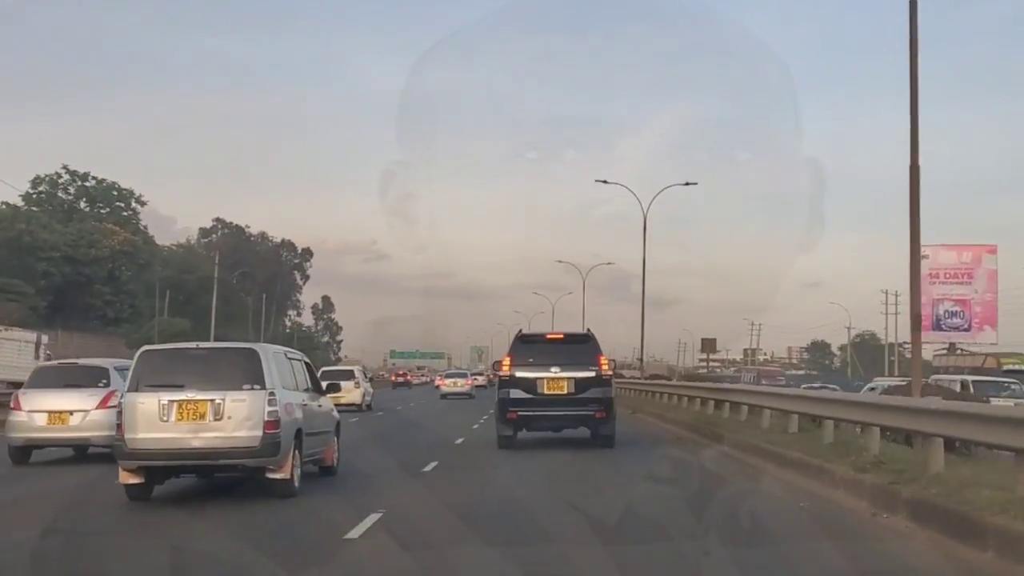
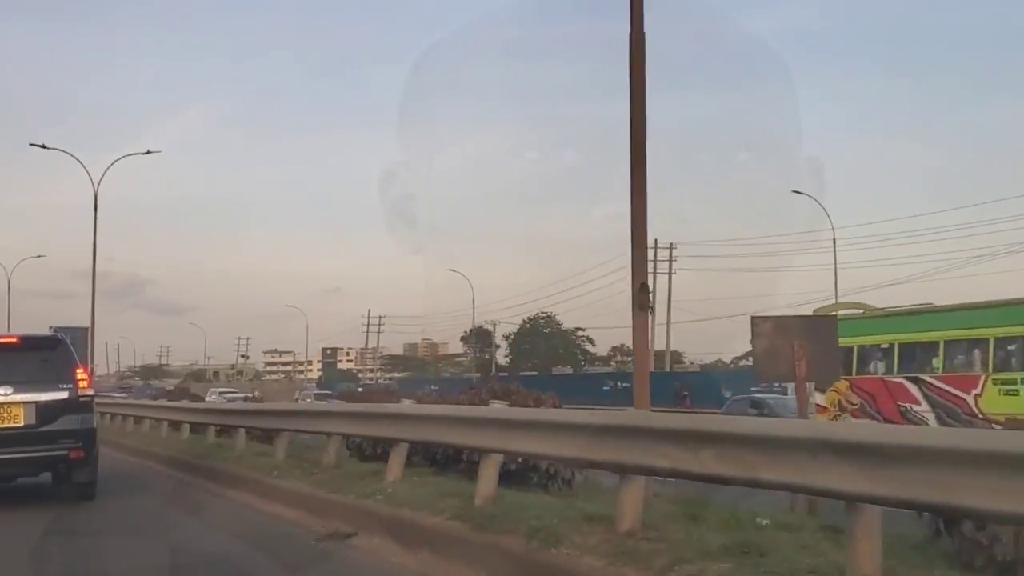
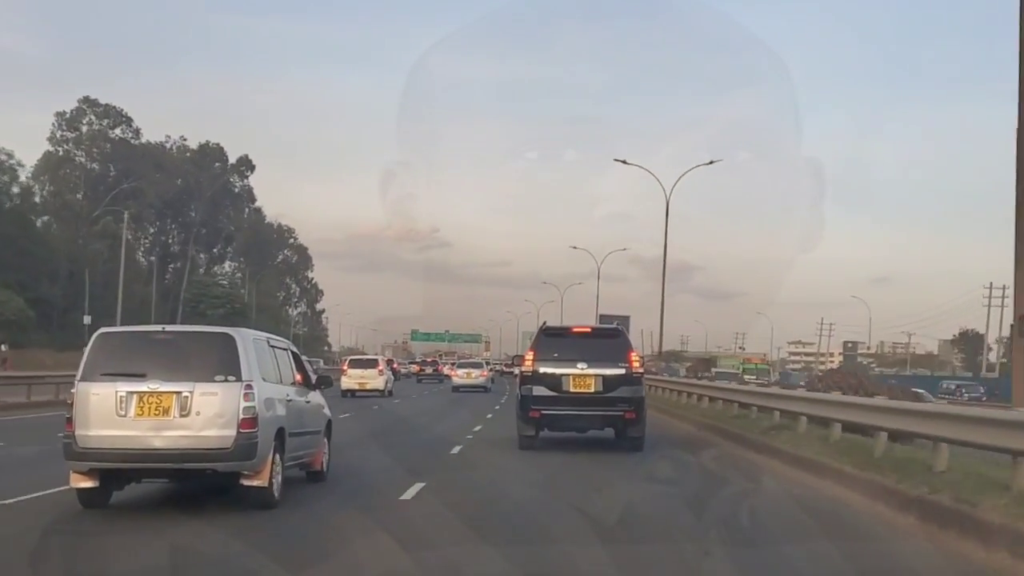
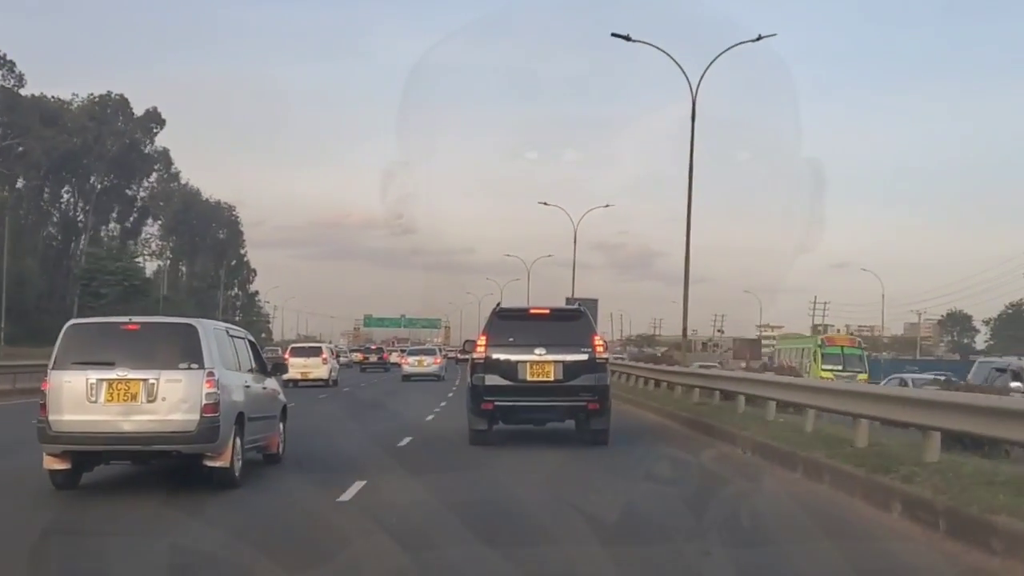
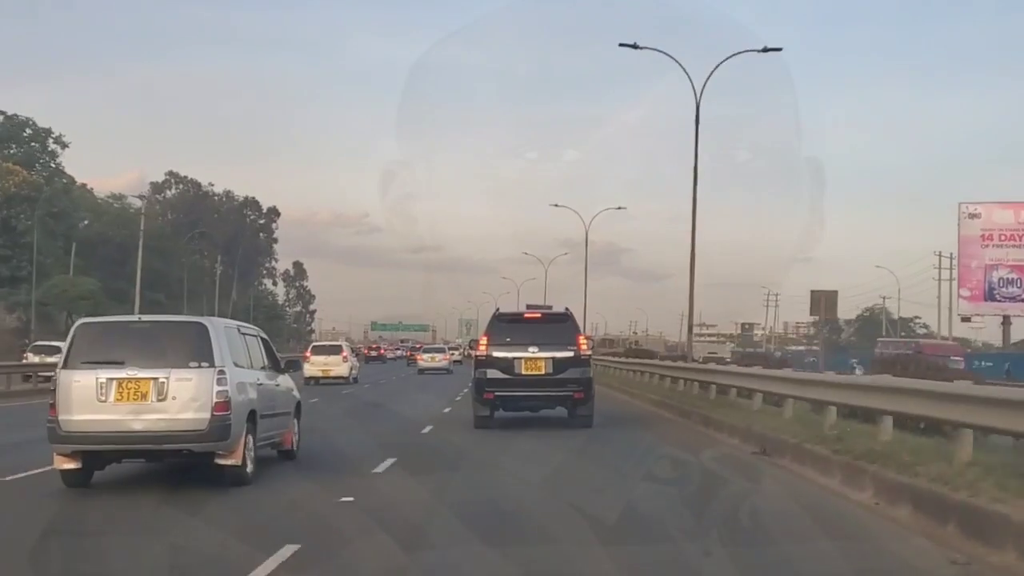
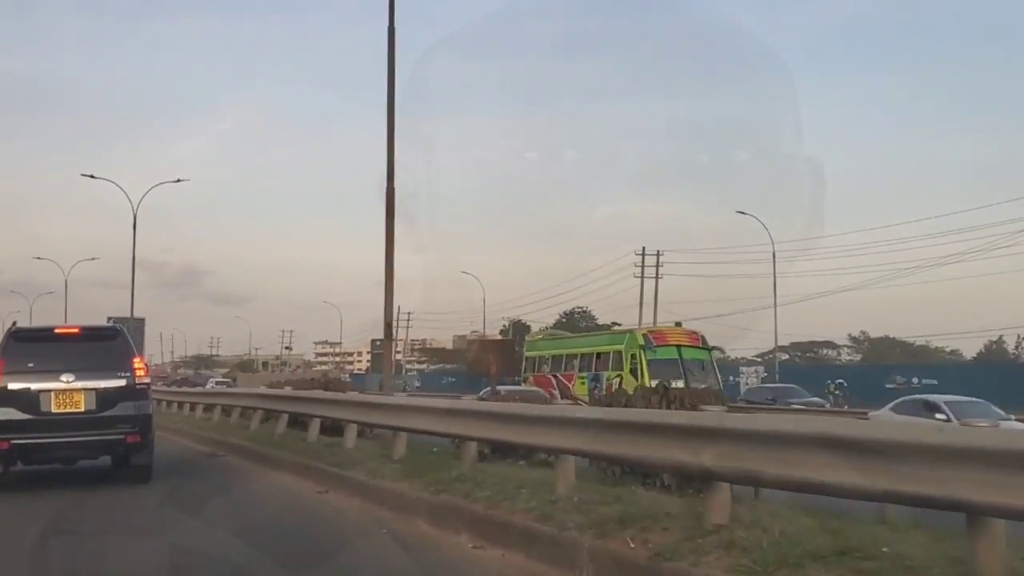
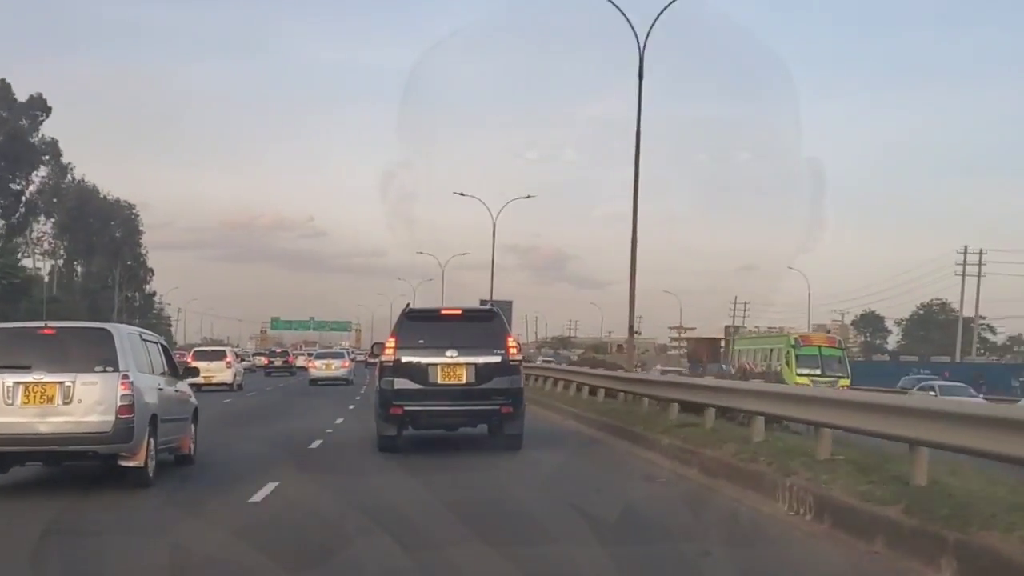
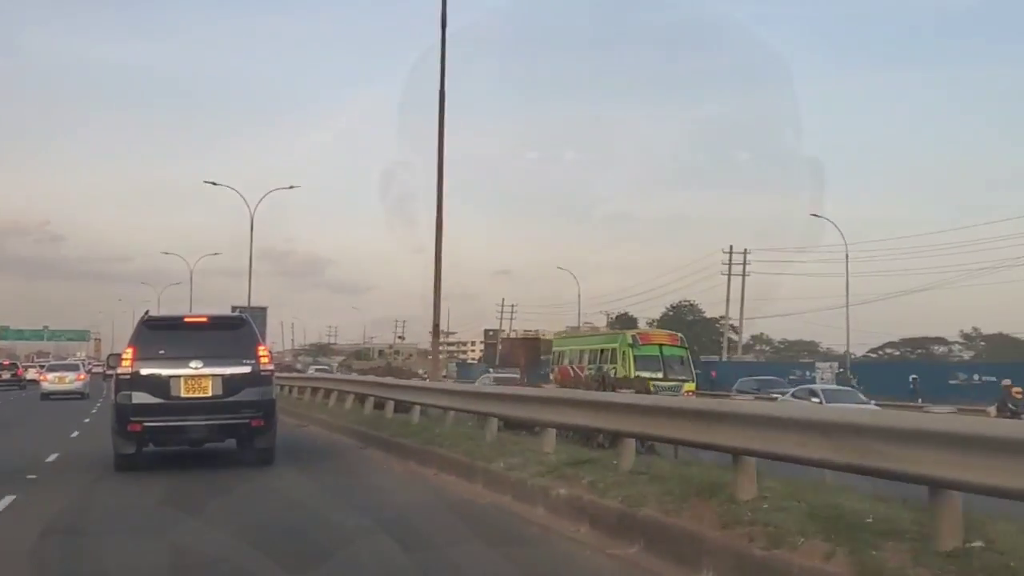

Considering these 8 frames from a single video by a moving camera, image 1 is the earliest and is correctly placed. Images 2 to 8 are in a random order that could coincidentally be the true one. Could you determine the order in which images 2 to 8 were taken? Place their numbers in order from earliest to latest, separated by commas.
5, 3, 4, 7, 8, 6, 2
